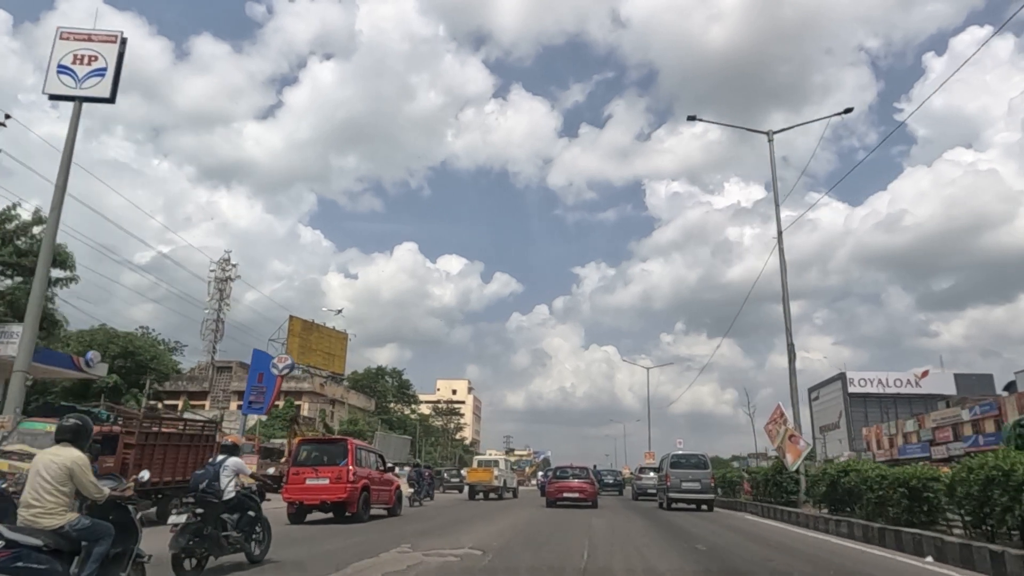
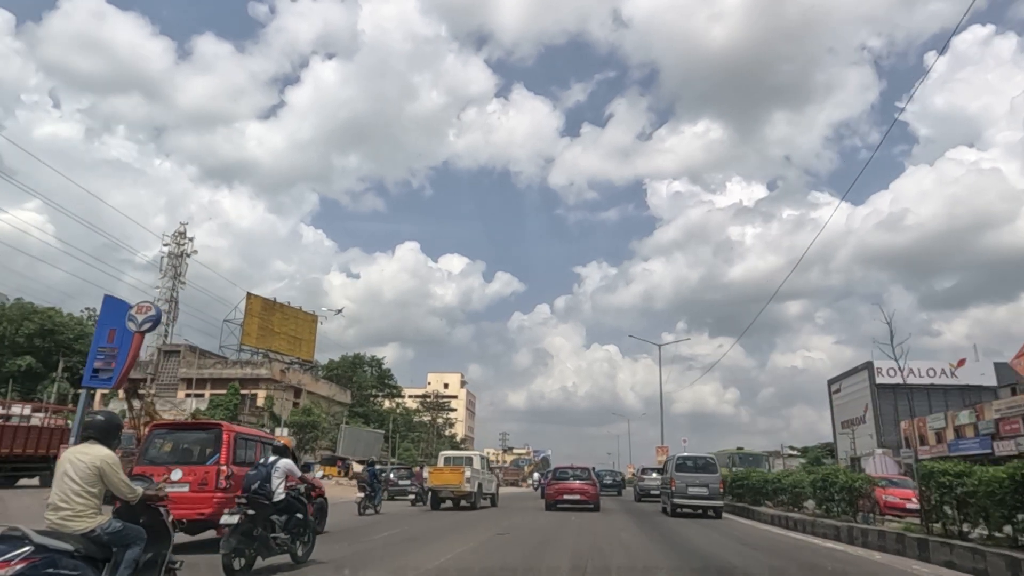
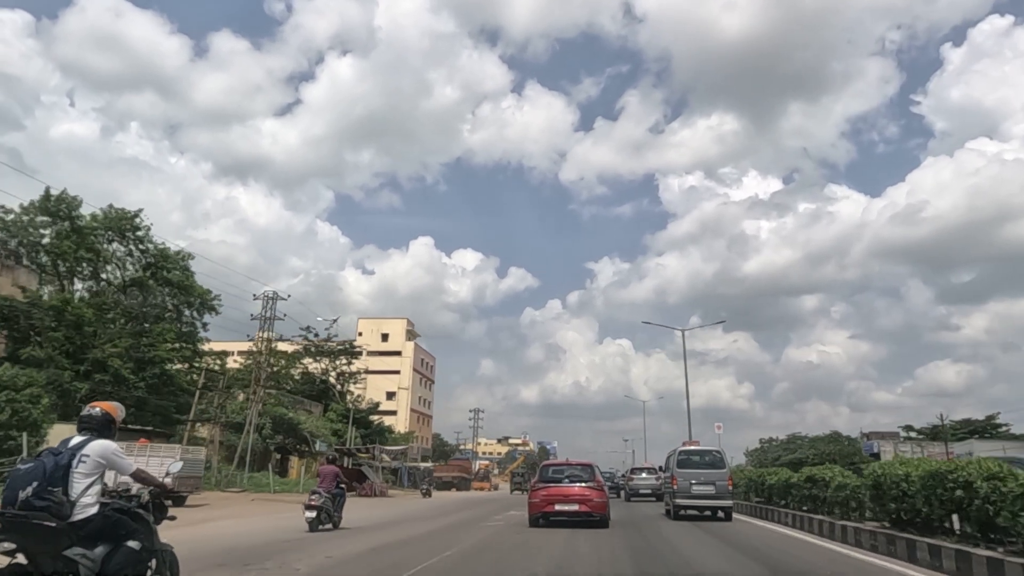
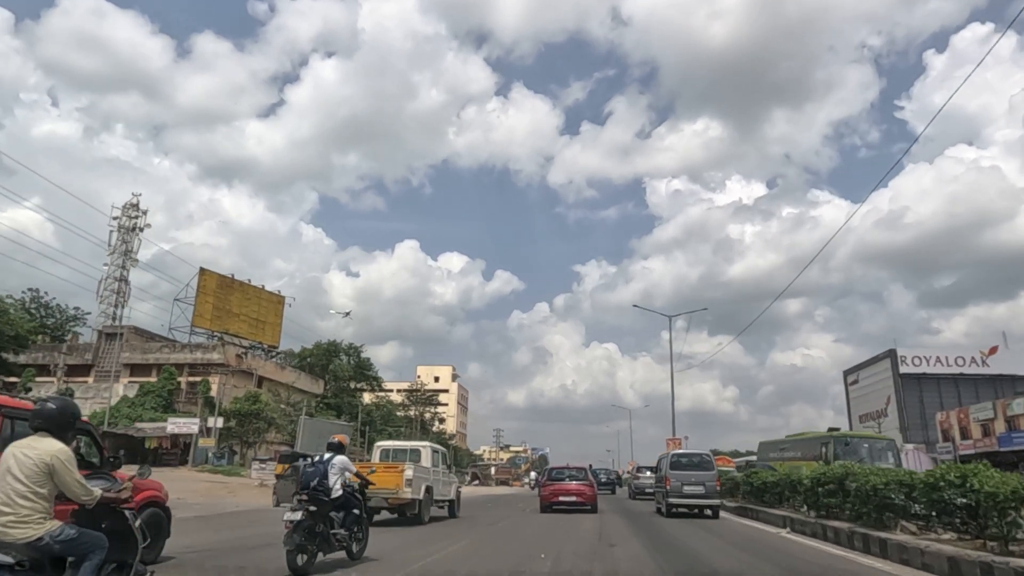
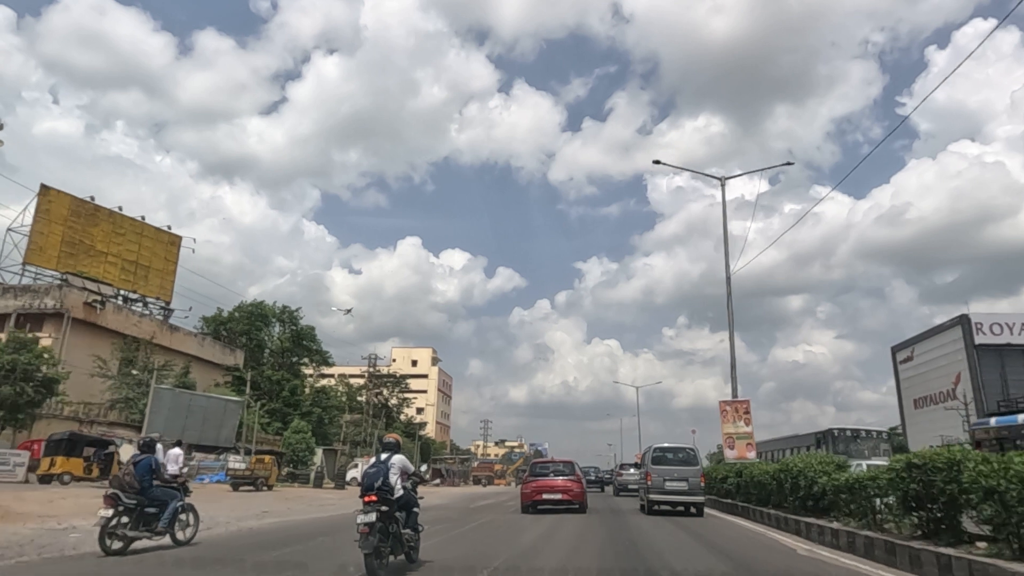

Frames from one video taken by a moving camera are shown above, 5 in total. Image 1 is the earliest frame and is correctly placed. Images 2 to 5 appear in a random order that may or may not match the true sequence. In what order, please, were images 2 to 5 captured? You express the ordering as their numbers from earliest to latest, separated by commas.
2, 4, 5, 3
